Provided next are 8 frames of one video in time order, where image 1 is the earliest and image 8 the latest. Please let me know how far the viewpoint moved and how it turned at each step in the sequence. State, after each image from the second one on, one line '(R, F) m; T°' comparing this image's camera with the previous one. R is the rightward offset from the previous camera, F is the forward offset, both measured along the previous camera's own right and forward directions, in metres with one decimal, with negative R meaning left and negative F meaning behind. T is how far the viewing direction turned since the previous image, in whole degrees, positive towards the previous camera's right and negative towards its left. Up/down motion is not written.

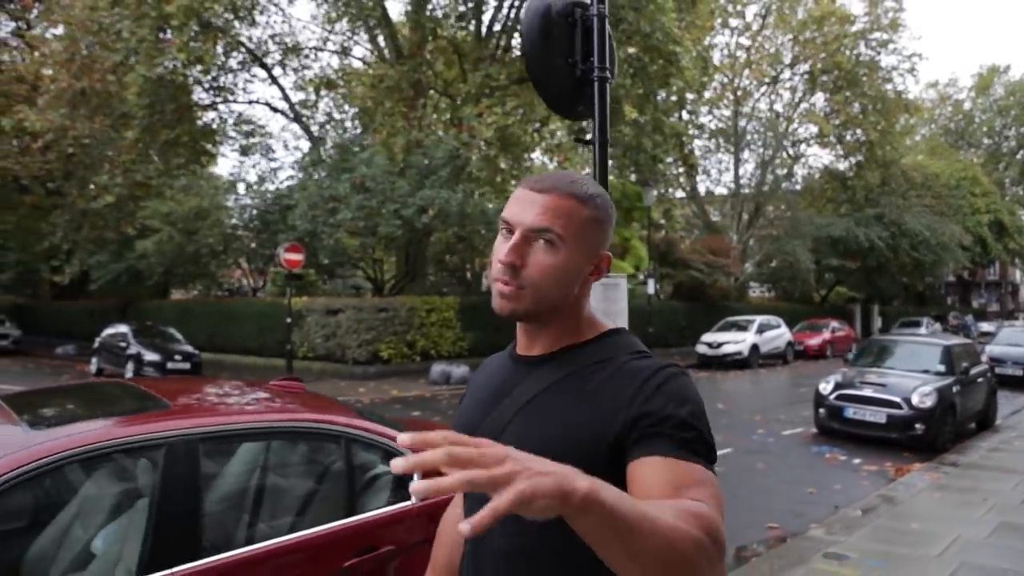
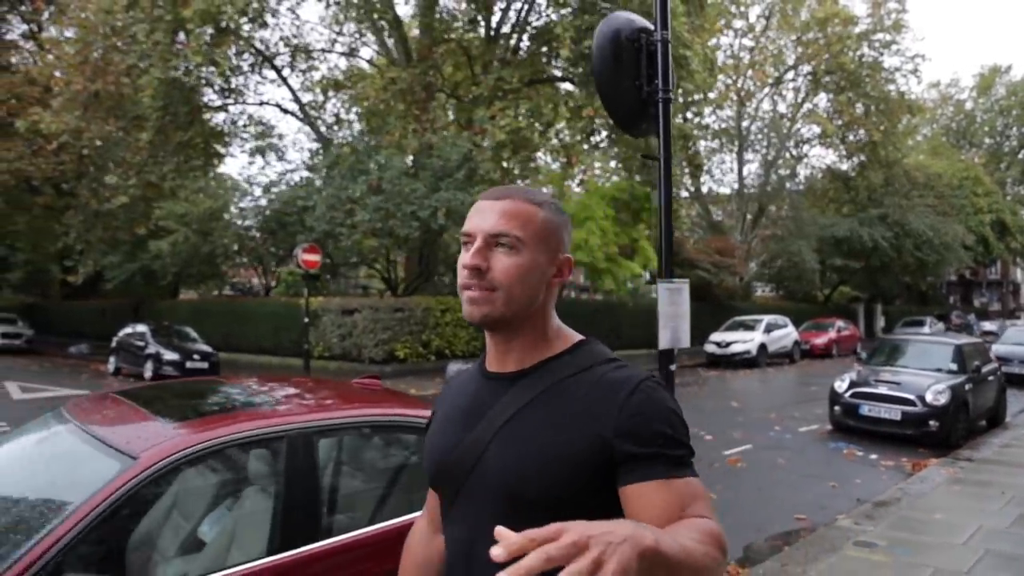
(-0.3, -0.2) m; 0°
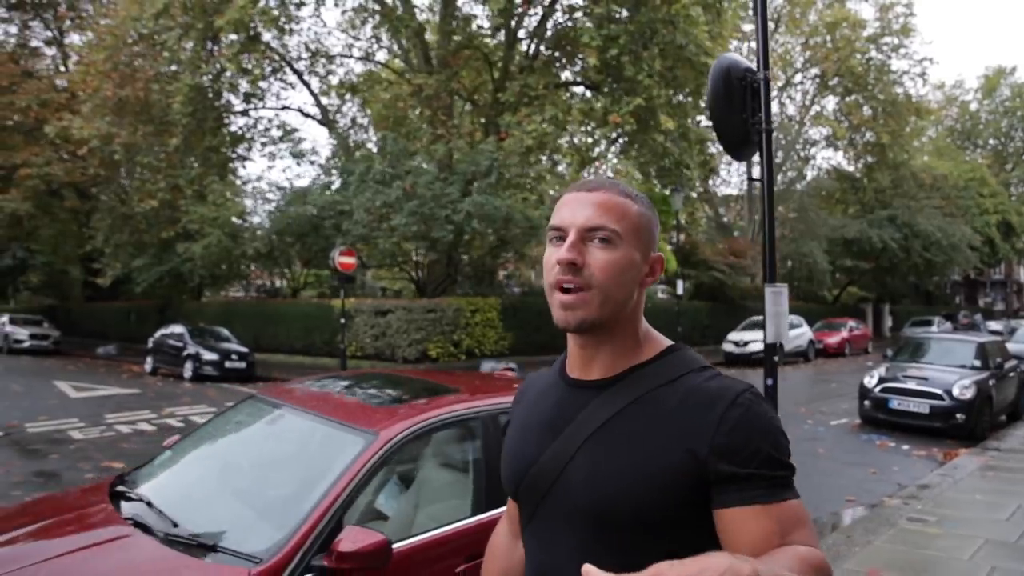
(-0.5, -0.5) m; 0°
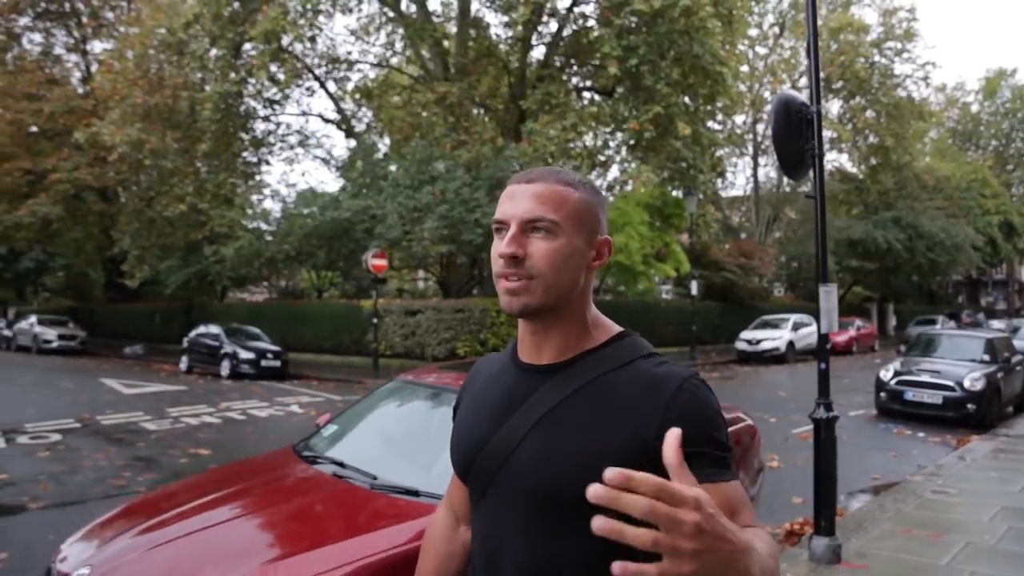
(-0.5, -0.7) m; 0°
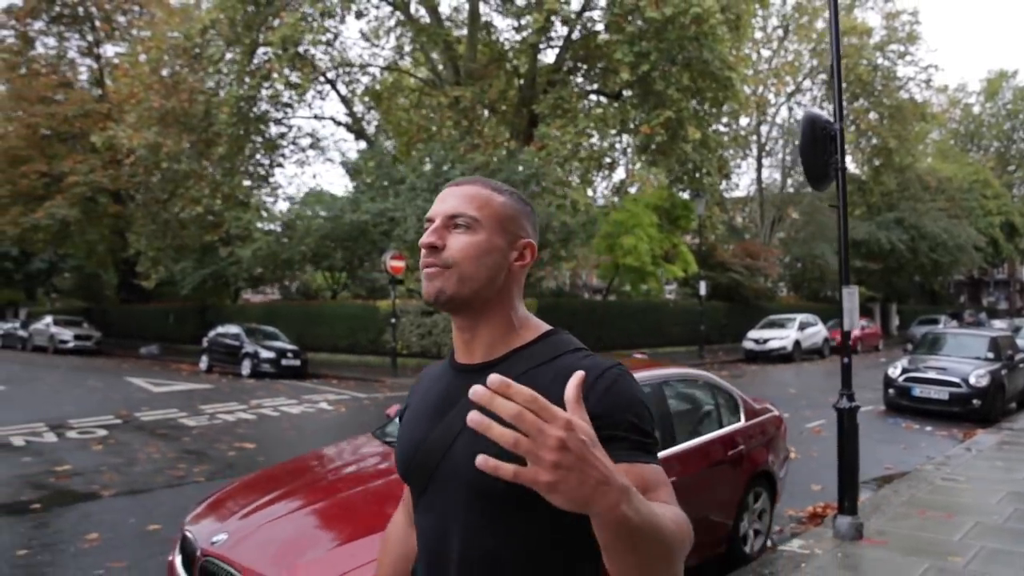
(-0.3, -0.4) m; 0°
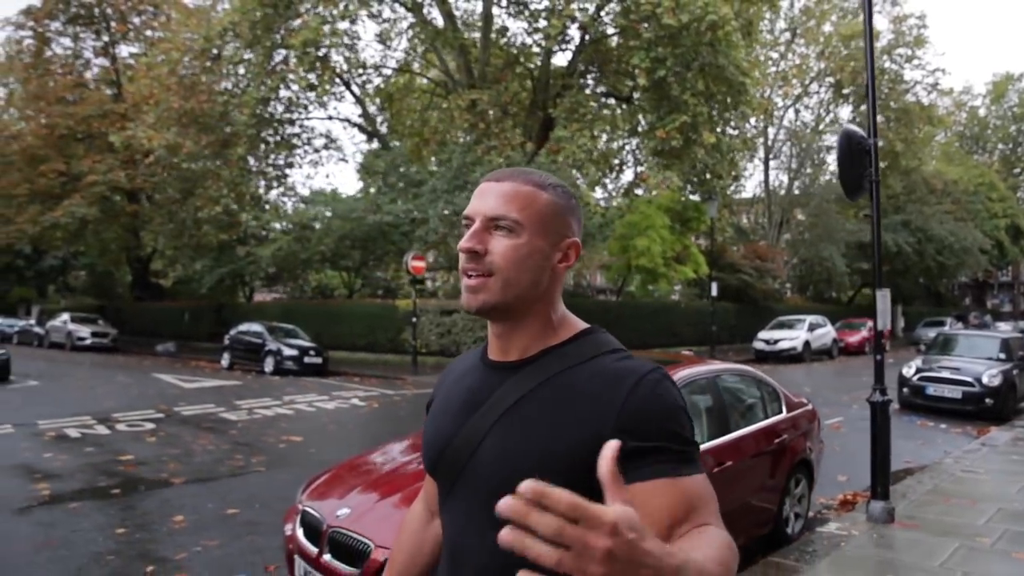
(-0.3, -0.4) m; 0°
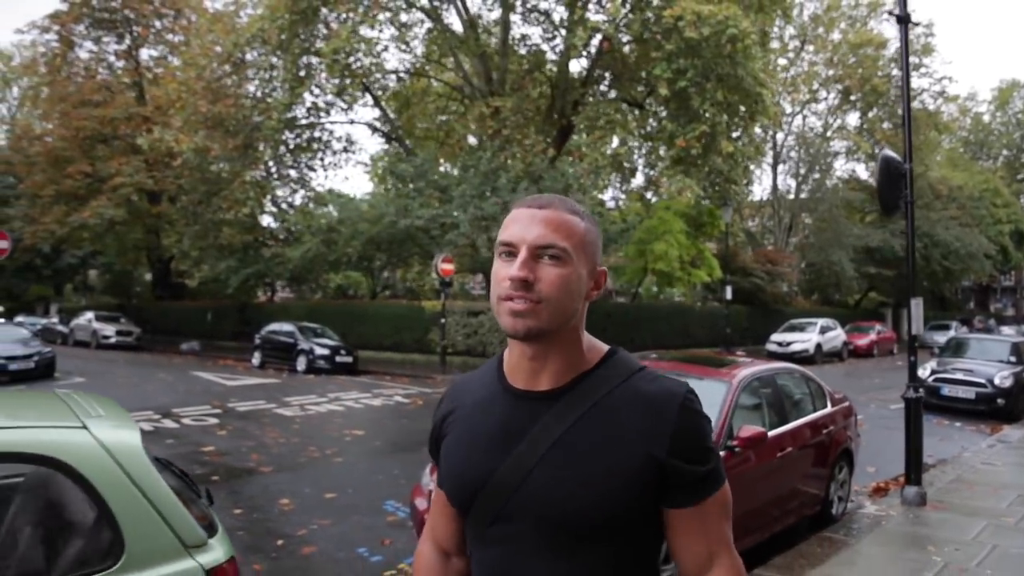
(-0.5, -0.6) m; 0°
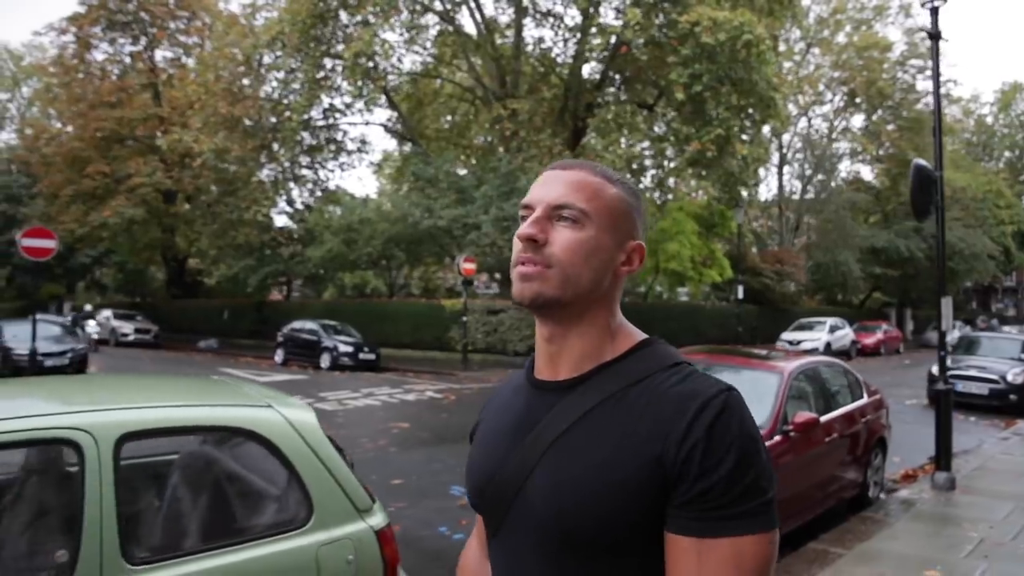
(-0.4, -0.4) m; 0°
